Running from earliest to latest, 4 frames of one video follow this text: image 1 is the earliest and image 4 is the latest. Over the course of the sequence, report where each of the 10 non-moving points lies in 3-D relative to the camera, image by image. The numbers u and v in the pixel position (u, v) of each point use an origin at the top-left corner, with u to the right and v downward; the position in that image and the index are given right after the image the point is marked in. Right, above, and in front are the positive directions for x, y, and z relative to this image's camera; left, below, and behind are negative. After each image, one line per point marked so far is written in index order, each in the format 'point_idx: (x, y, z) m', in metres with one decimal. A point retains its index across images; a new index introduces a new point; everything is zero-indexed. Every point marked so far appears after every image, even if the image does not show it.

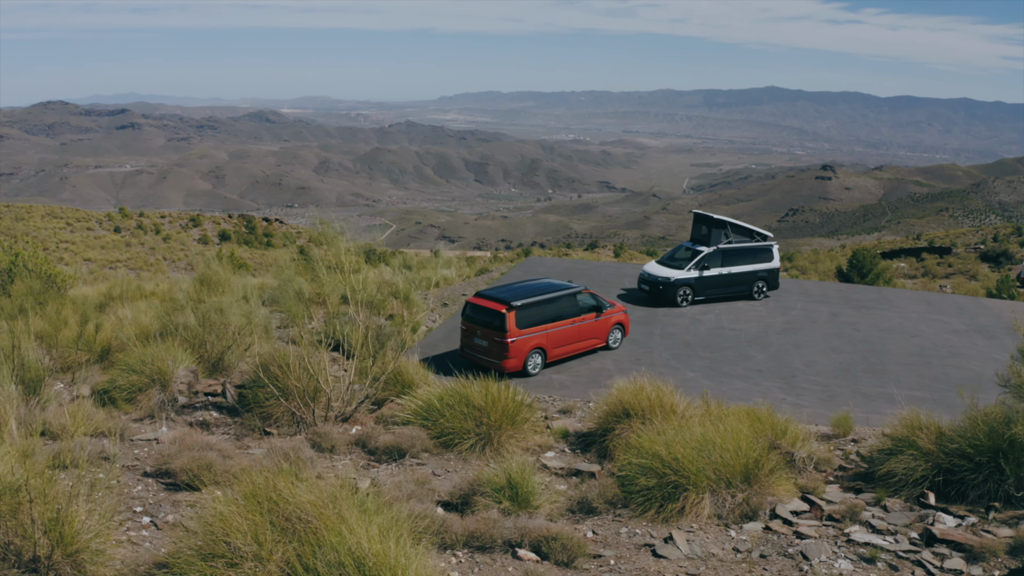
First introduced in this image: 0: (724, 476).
0: (+1.7, -1.6, +5.6) m
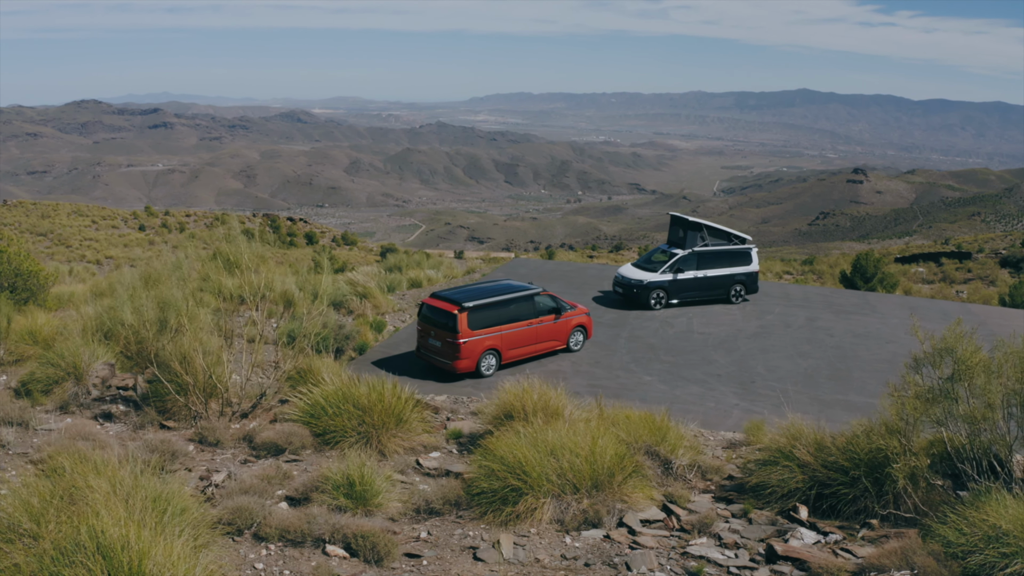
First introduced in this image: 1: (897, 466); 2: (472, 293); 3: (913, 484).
0: (+0.5, -1.6, +5.5) m
1: (+3.2, -1.5, +5.5) m
2: (-0.9, -0.1, +14.4) m
3: (+3.4, -1.7, +5.6) m
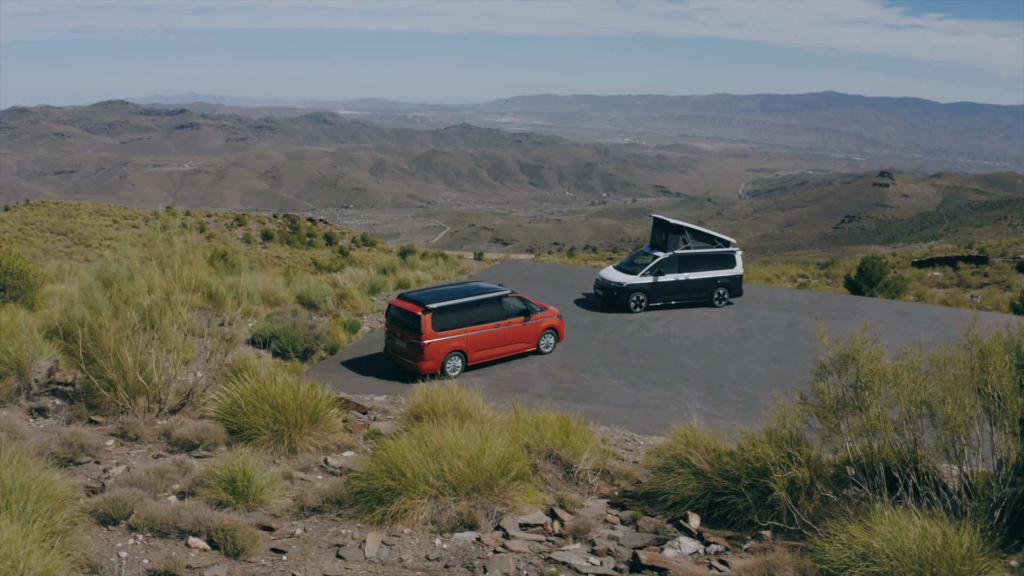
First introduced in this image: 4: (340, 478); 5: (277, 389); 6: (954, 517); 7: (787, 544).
0: (-0.5, -1.6, +5.5) m
1: (+2.2, -1.6, +5.5) m
2: (-1.6, -0.1, +14.5) m
3: (+2.4, -1.7, +5.6) m
4: (-1.5, -1.8, +6.1) m
5: (-2.6, -1.1, +7.4) m
6: (+3.6, -1.9, +5.3) m
7: (+2.2, -2.0, +5.2) m
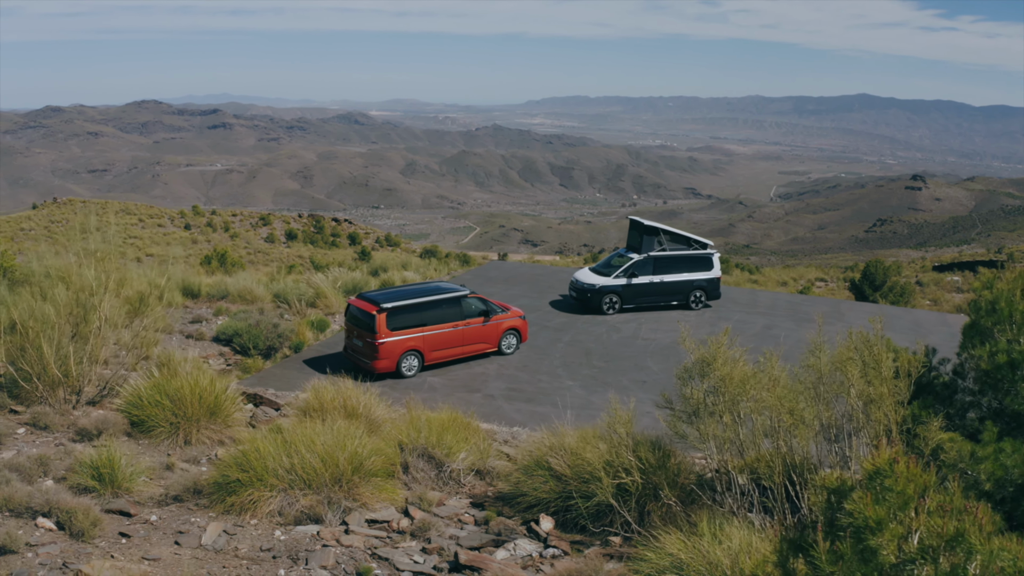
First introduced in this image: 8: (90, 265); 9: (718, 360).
0: (-1.8, -1.6, +5.6) m
1: (+0.9, -1.6, +5.5) m
2: (-2.6, -0.1, +14.6) m
3: (+1.1, -1.8, +5.6) m
4: (-2.8, -1.7, +6.2) m
5: (-3.8, -1.1, +7.6) m
6: (+2.3, -1.9, +5.3) m
7: (+0.9, -2.1, +5.2) m
8: (-5.9, +0.3, +9.3) m
9: (+1.9, -0.6, +5.9) m
